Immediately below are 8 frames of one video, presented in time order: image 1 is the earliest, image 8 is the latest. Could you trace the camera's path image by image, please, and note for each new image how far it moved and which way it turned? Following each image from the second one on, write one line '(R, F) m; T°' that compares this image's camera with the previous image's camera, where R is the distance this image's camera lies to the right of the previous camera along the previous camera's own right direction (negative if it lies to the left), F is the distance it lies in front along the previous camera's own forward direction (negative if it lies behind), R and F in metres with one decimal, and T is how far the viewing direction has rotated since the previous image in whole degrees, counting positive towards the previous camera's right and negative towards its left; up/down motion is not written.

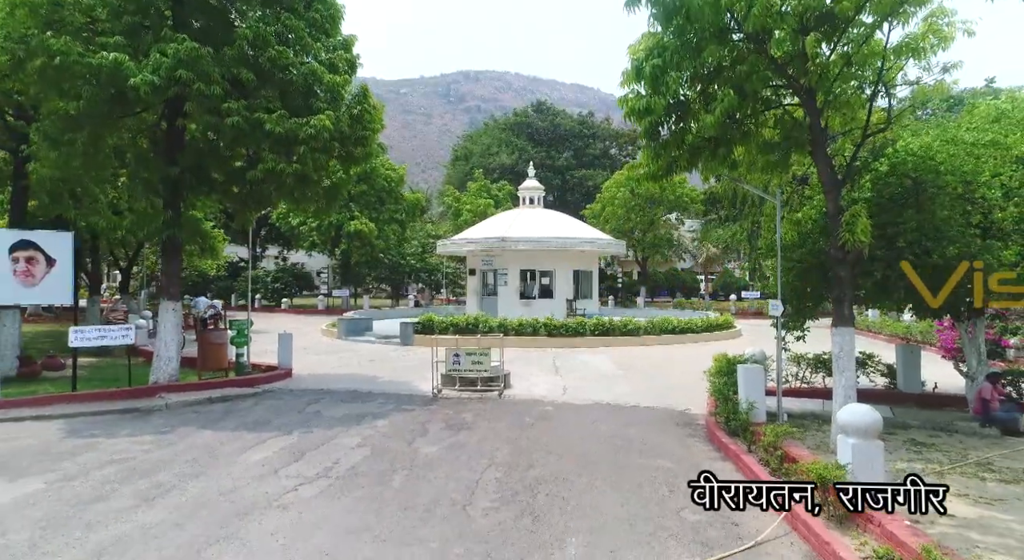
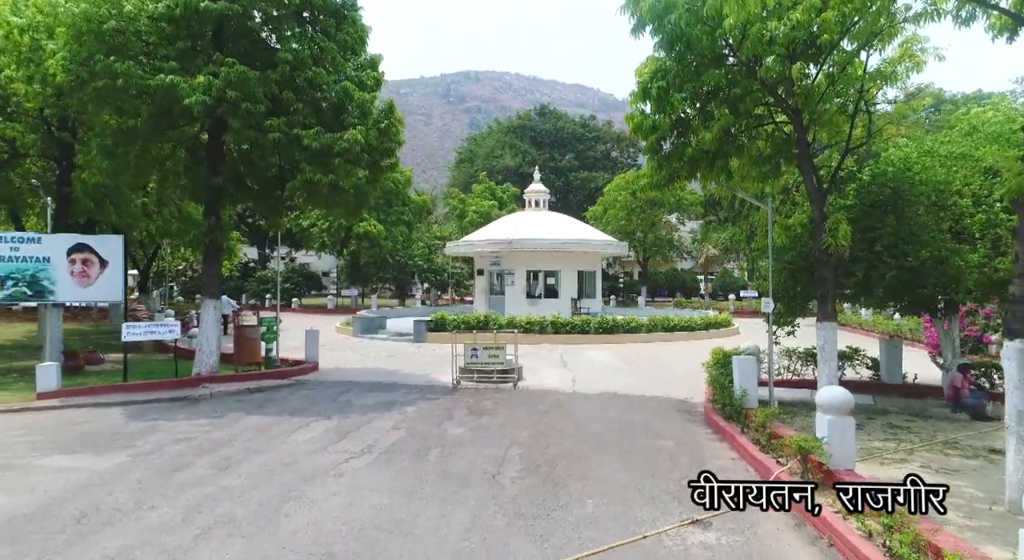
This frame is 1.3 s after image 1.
(-0.3, -0.9) m; 0°
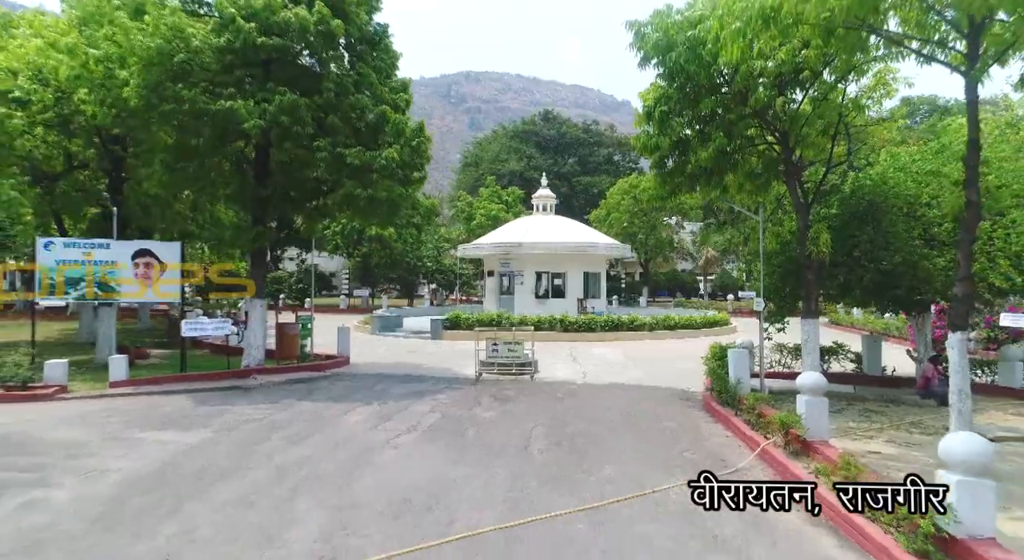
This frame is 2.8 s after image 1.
(-0.4, -1.3) m; 0°
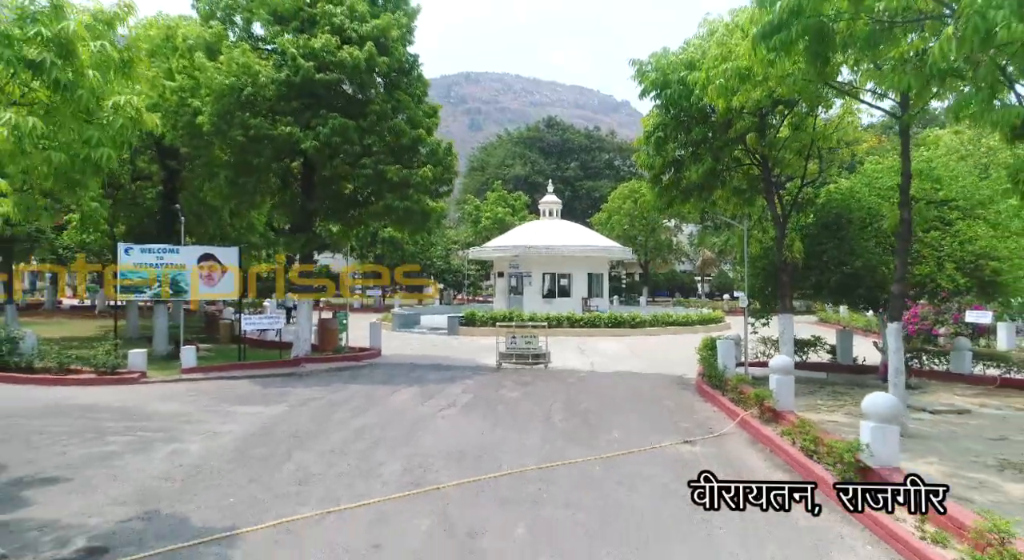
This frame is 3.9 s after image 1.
(-0.4, -1.8) m; 0°
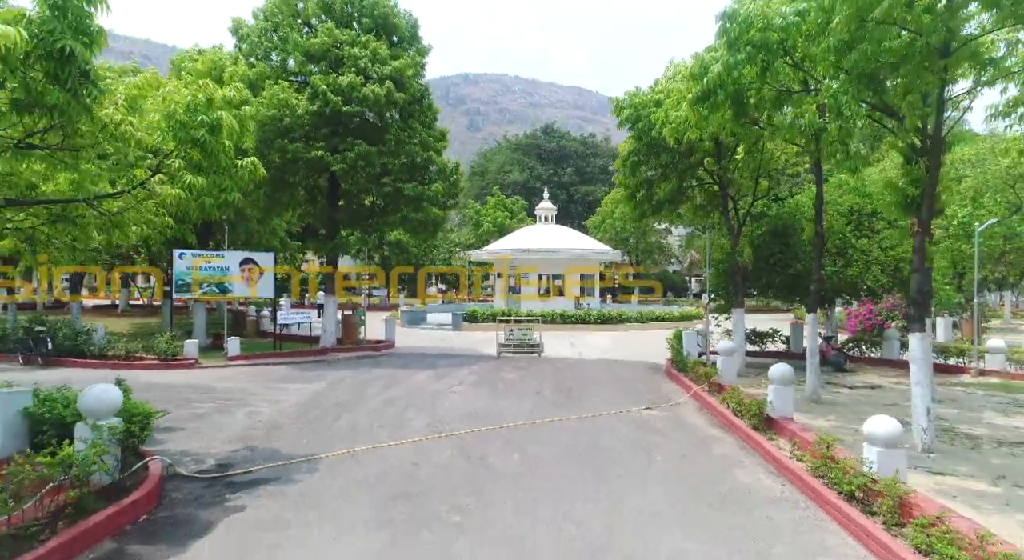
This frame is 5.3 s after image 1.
(0.0, -2.3) m; 0°
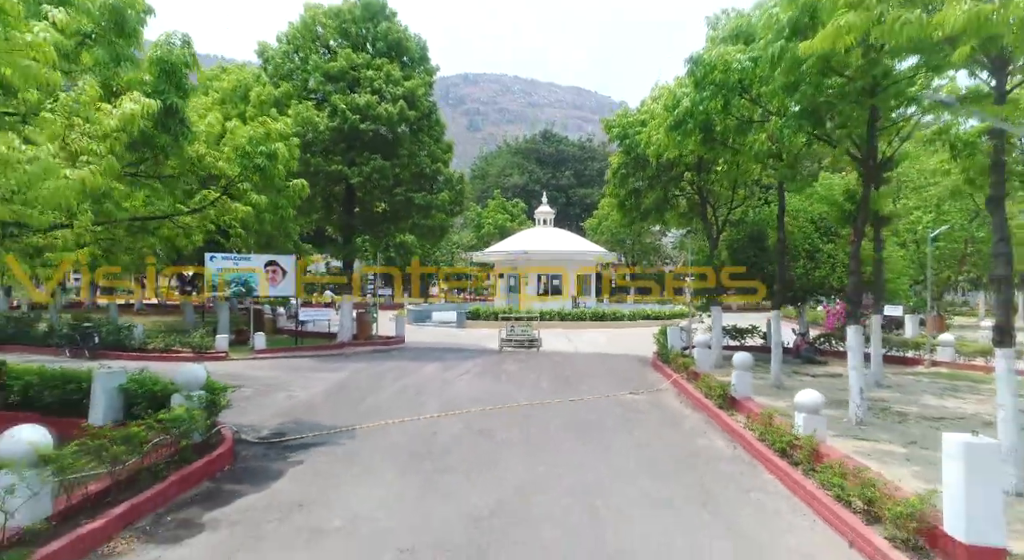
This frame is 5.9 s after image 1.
(0.0, -1.6) m; 0°
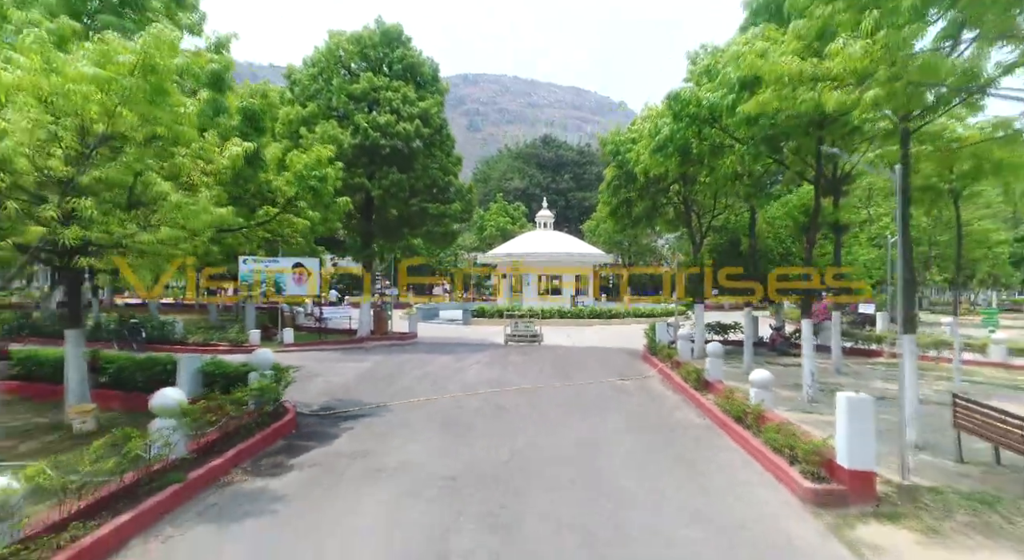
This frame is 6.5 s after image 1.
(-0.2, -1.8) m; 0°
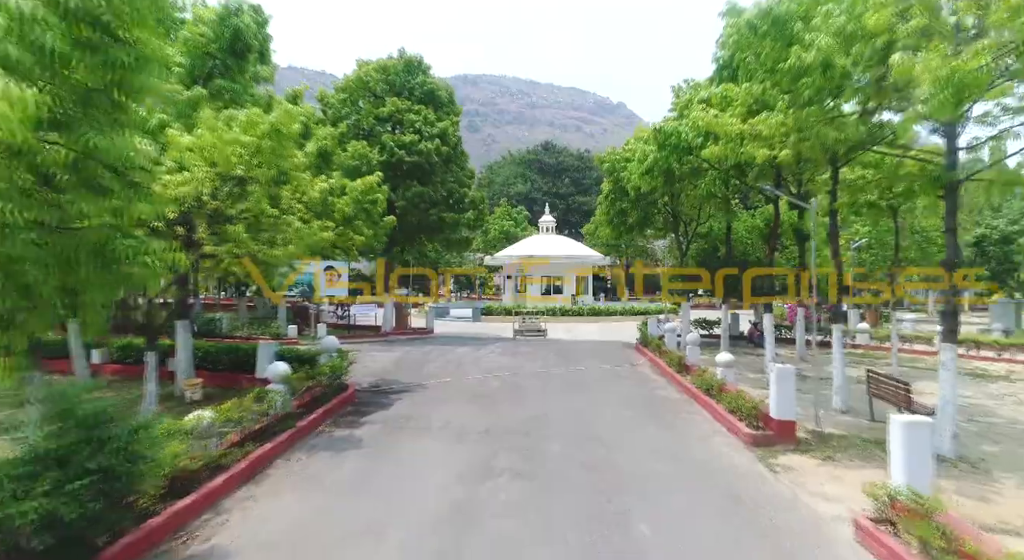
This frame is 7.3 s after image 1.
(-0.3, -2.4) m; 0°
